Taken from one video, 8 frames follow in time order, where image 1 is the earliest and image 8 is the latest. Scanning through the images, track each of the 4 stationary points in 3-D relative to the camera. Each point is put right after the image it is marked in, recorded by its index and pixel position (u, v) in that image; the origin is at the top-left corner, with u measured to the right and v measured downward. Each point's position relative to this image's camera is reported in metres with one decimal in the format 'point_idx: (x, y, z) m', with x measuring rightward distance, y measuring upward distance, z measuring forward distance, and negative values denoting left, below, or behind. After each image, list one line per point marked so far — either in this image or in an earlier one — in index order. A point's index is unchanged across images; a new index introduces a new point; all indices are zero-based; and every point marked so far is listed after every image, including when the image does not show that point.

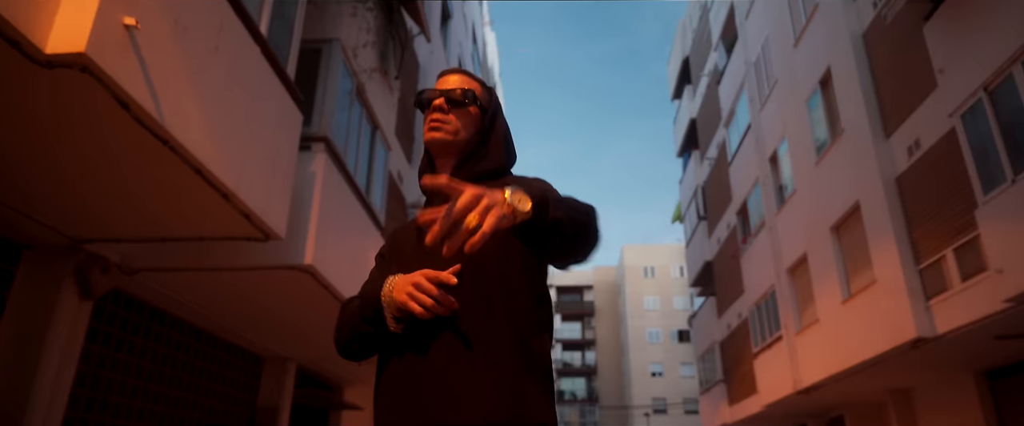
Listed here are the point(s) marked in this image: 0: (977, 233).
0: (+4.5, -0.2, +6.7) m
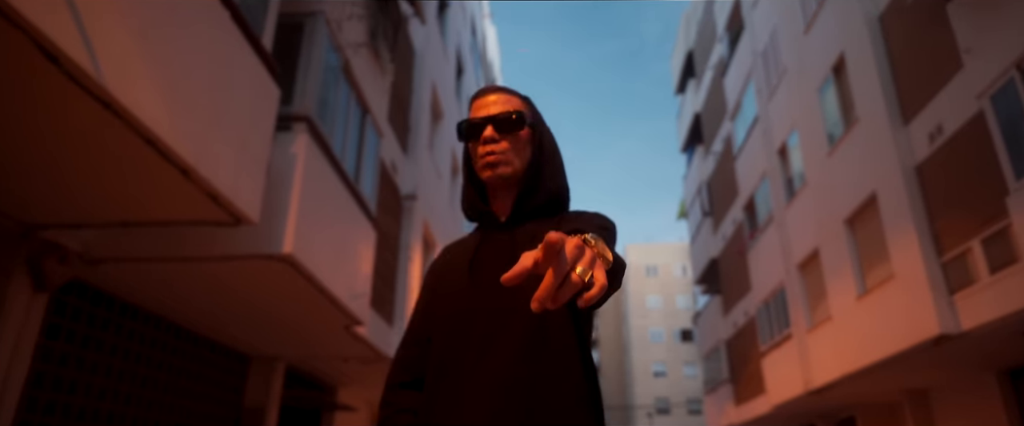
0: (+4.5, -0.1, +6.3) m
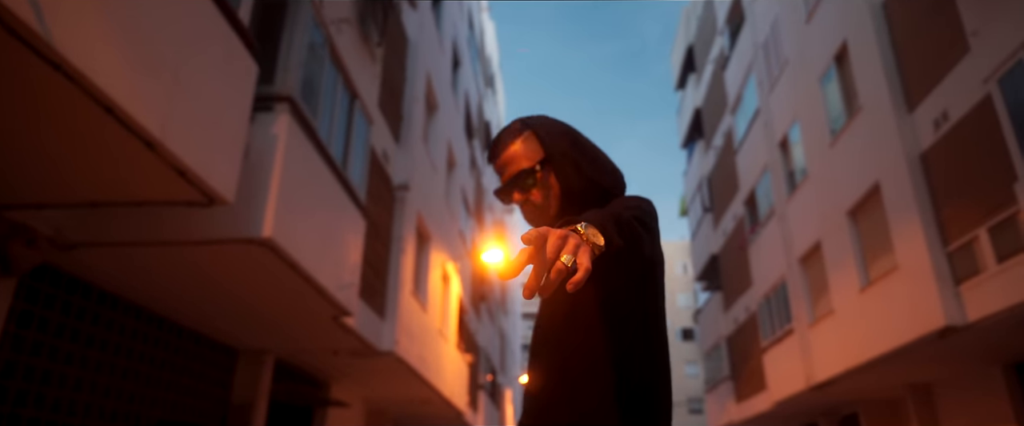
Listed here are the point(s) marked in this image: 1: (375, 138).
0: (+4.5, 0.0, +6.1) m
1: (-1.4, +0.8, +7.0) m
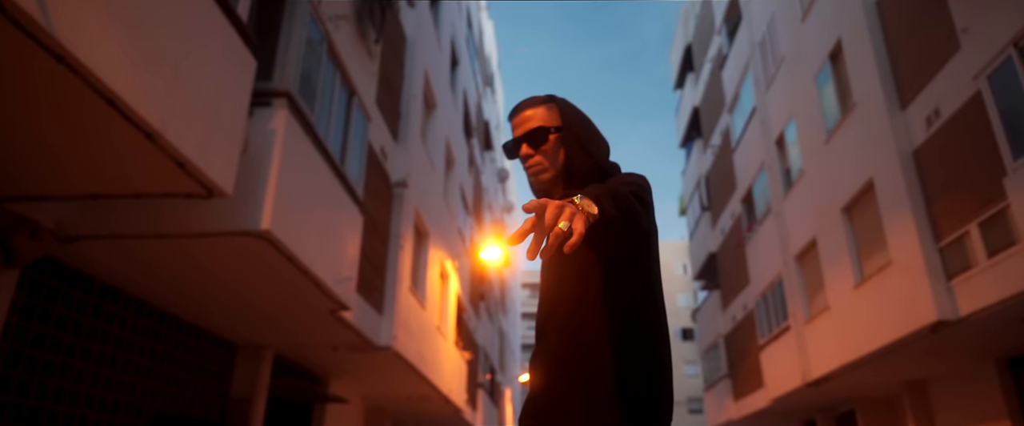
0: (+4.4, +0.1, +6.1) m
1: (-1.5, +0.8, +7.1) m
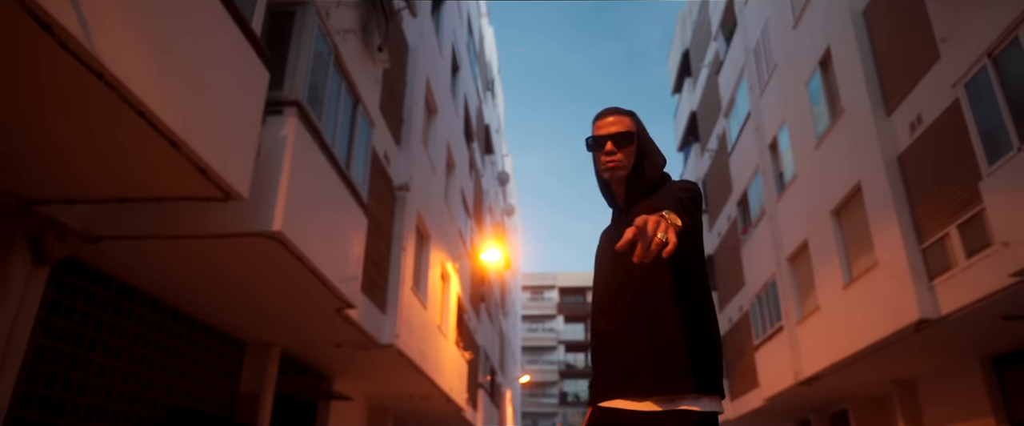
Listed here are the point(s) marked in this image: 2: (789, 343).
0: (+4.4, +0.1, +6.4) m
1: (-1.5, +0.8, +7.4) m
2: (+4.6, -2.1, +11.2) m
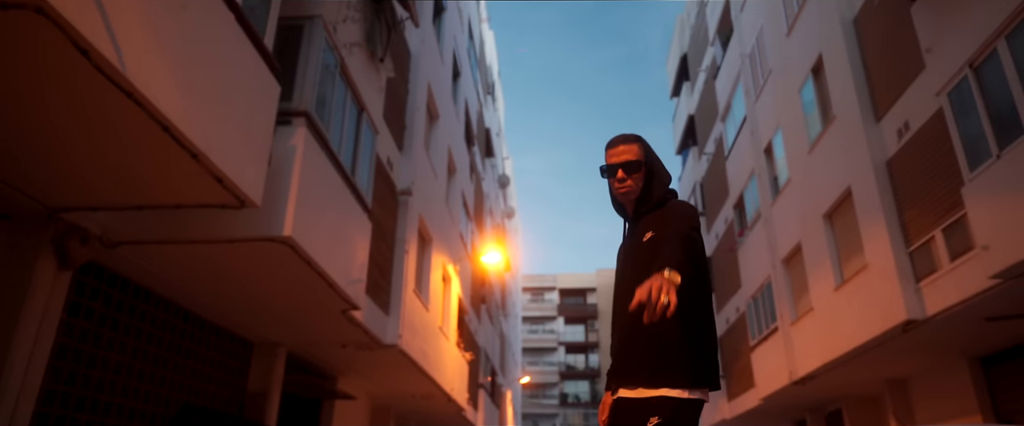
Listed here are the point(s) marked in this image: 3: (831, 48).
0: (+4.4, 0.0, +6.7) m
1: (-1.5, +0.8, +7.6) m
2: (+4.6, -2.2, +11.4) m
3: (+4.3, +2.2, +9.3) m
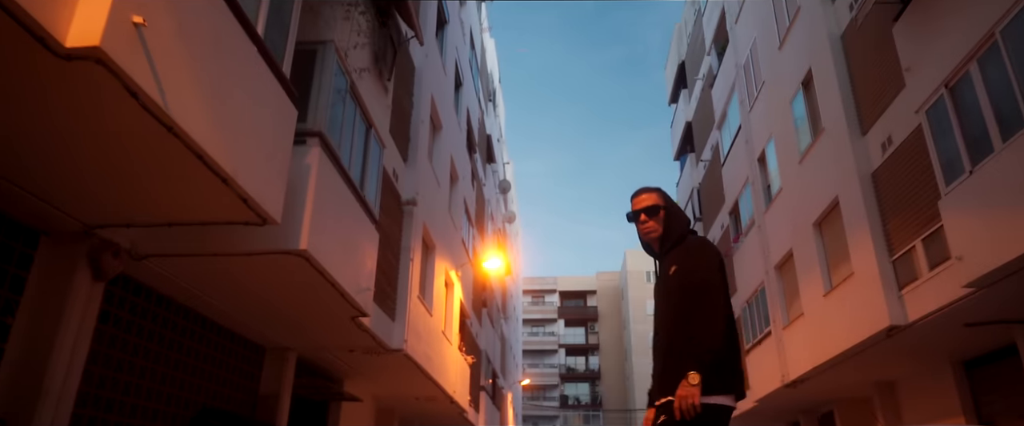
0: (+4.4, -0.1, +7.0) m
1: (-1.5, +0.6, +8.0) m
2: (+4.6, -2.3, +11.8) m
3: (+4.4, +2.1, +9.6) m
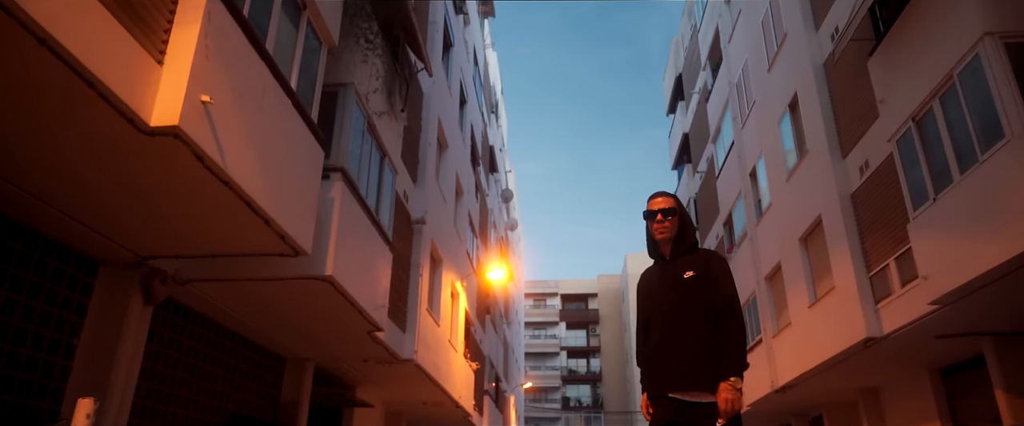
0: (+4.5, -0.3, +7.6) m
1: (-1.4, +0.4, +8.6) m
2: (+4.6, -2.6, +12.4) m
3: (+4.4, +1.9, +10.2) m
